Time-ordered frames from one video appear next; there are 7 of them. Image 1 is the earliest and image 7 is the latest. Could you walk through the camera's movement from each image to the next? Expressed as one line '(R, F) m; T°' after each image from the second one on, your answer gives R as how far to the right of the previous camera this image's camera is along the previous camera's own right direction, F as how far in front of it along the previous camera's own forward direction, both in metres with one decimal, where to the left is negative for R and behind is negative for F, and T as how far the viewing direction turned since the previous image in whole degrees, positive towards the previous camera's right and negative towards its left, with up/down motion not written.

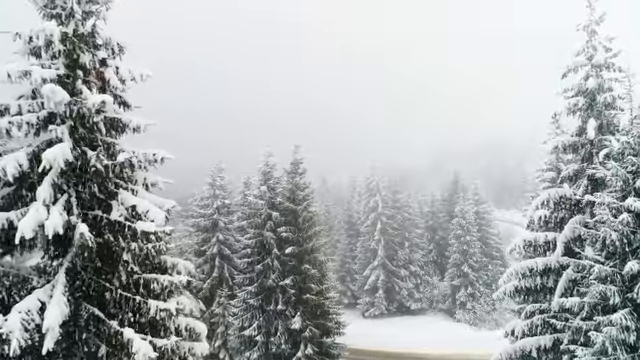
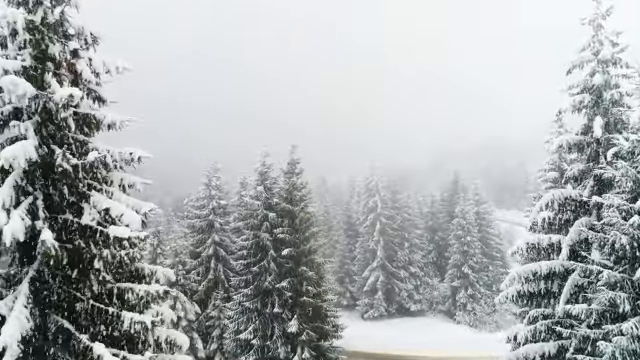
(+0.1, +0.5) m; 0°
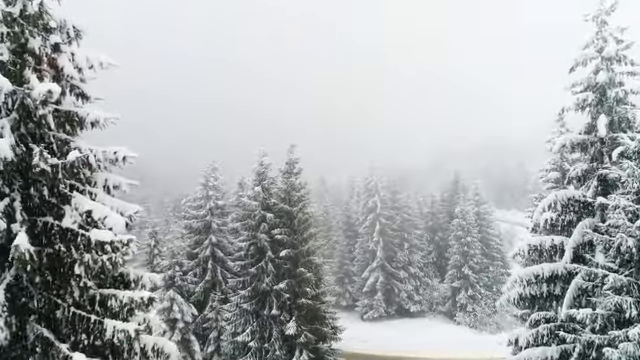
(+0.1, +0.3) m; 0°
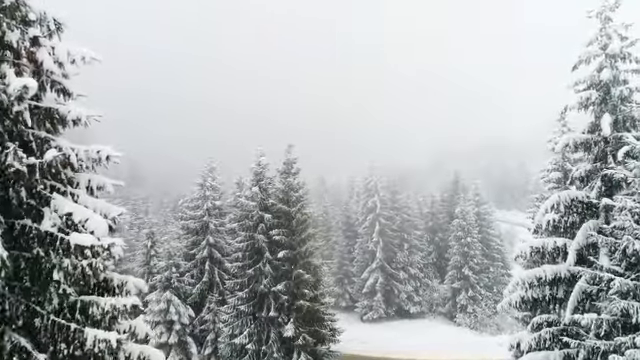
(+0.1, +0.3) m; 0°
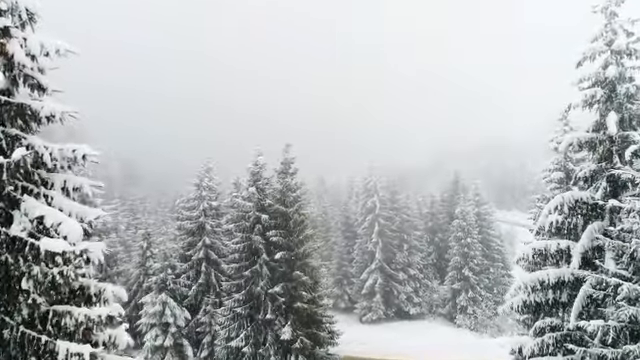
(+0.1, +0.4) m; 0°
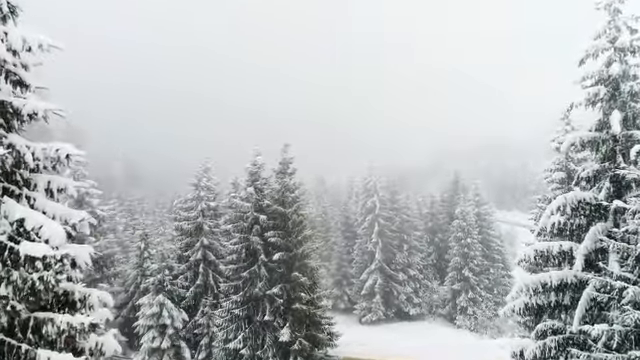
(+0.1, +0.2) m; 0°
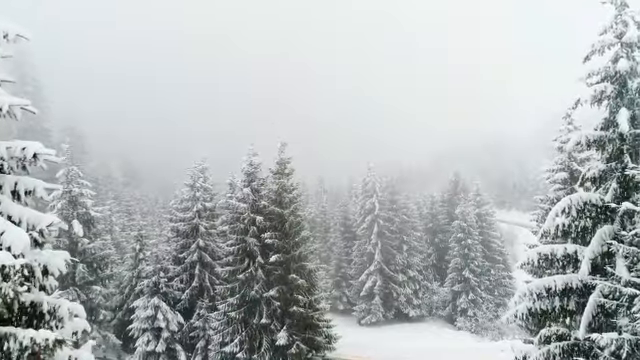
(+0.1, +0.4) m; 0°
